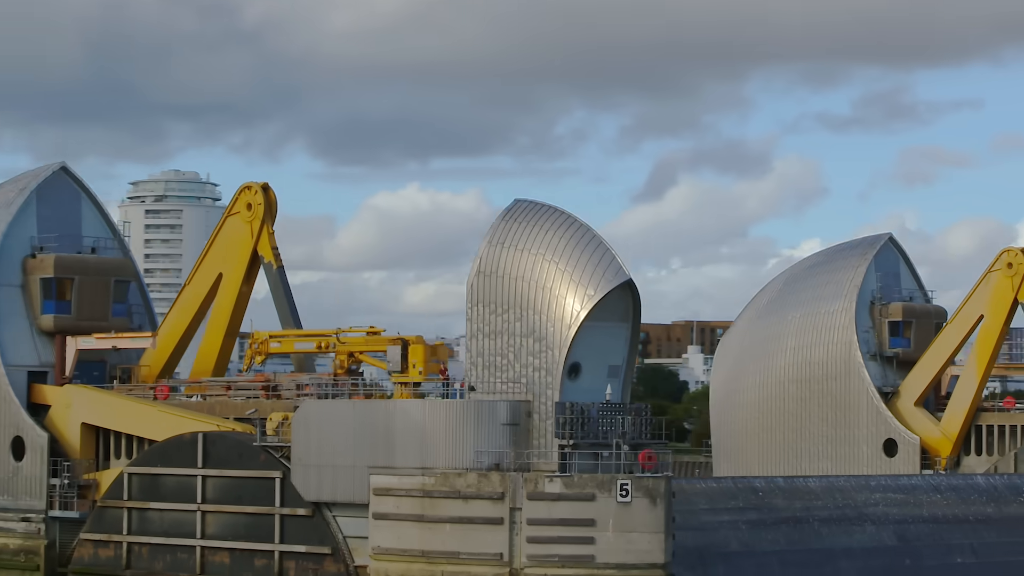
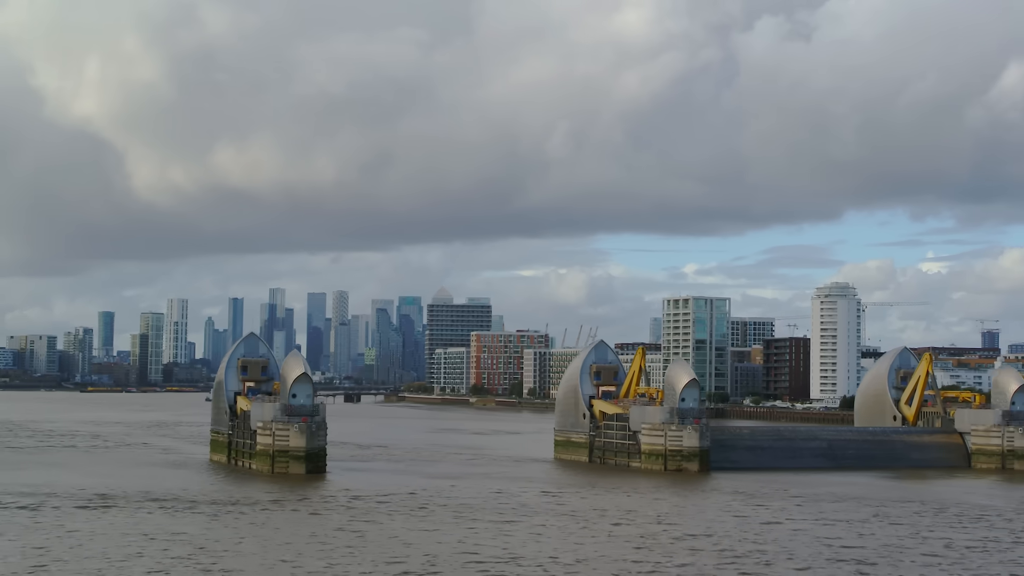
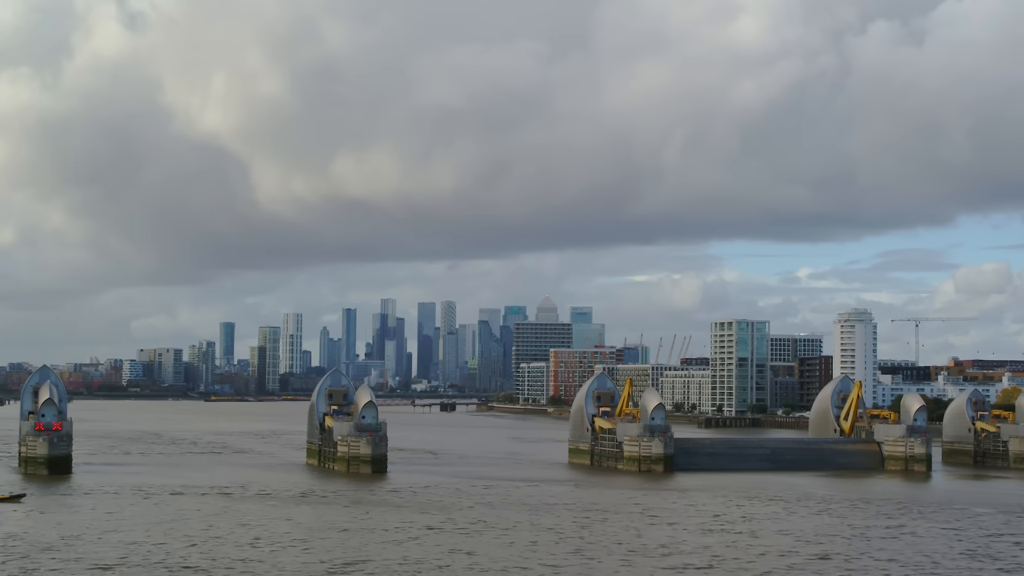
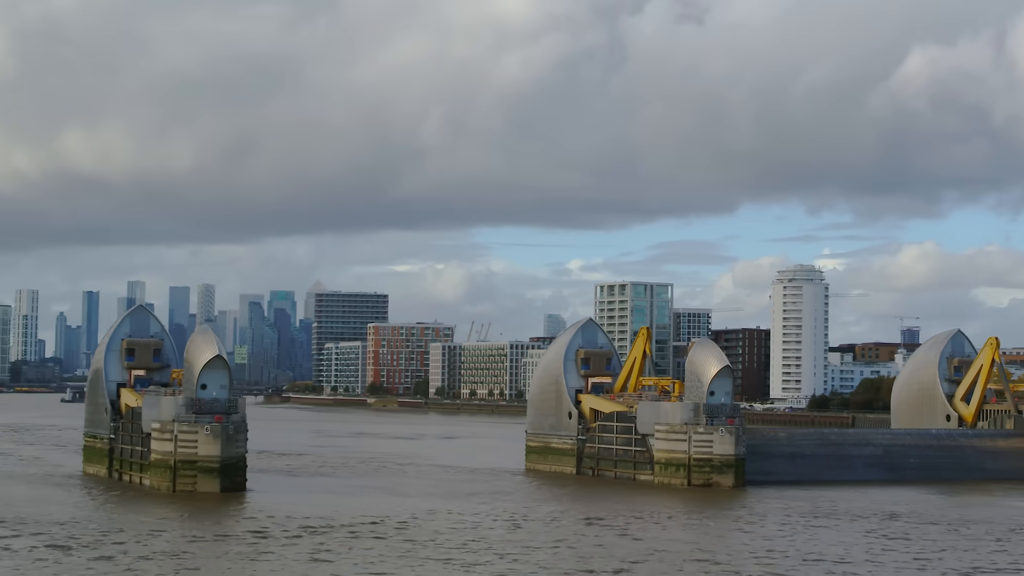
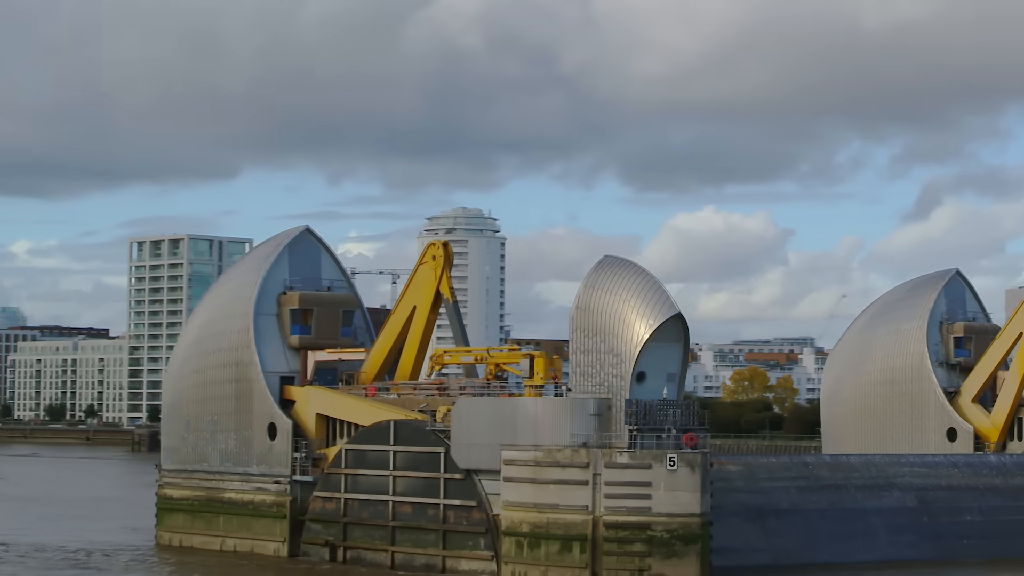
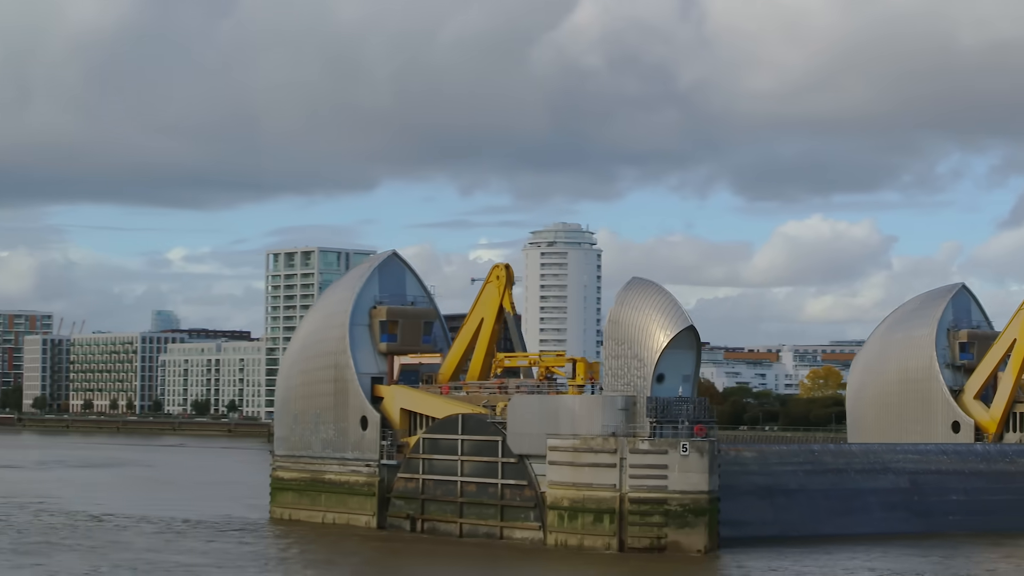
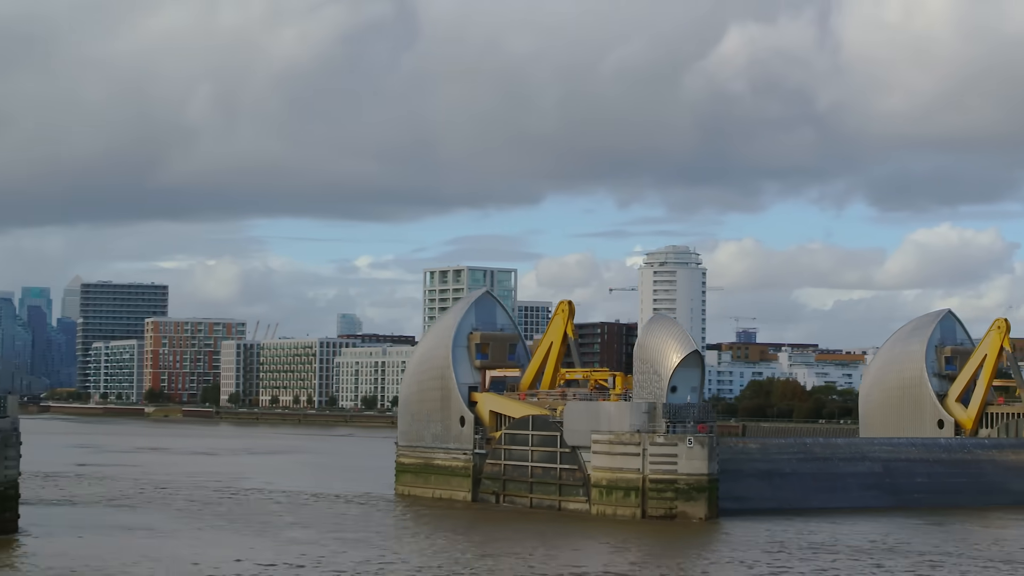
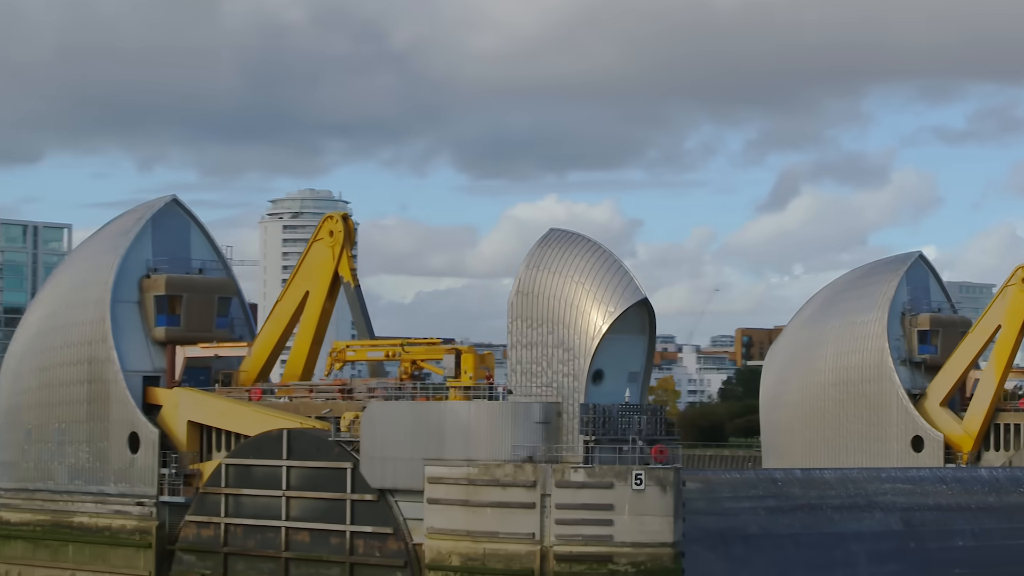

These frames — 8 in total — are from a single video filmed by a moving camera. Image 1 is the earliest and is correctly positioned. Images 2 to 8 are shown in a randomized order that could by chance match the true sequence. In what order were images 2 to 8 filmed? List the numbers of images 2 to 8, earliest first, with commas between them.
8, 5, 6, 7, 4, 2, 3
